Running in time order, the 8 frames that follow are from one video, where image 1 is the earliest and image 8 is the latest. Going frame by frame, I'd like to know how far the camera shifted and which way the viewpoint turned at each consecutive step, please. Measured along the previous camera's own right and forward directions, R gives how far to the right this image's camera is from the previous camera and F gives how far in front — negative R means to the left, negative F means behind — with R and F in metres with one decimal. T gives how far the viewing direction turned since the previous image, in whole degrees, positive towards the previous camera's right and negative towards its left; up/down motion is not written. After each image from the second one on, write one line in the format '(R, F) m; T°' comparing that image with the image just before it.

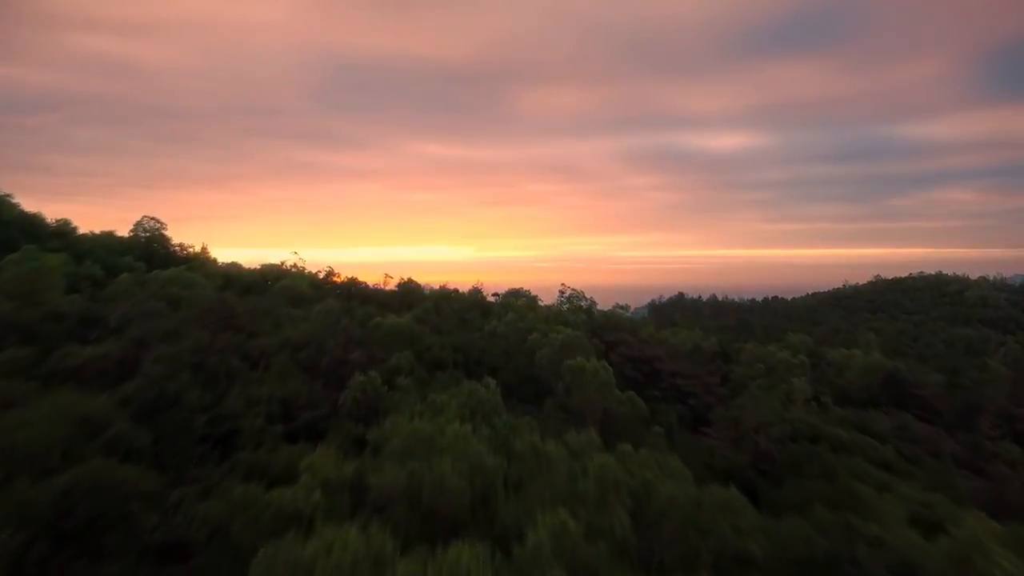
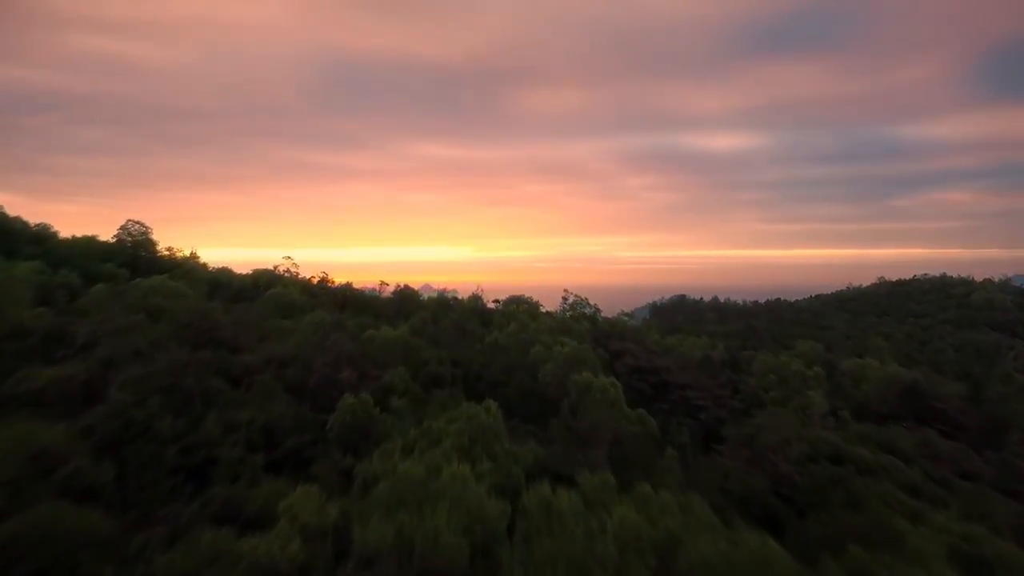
(0.0, +0.7) m; 0°
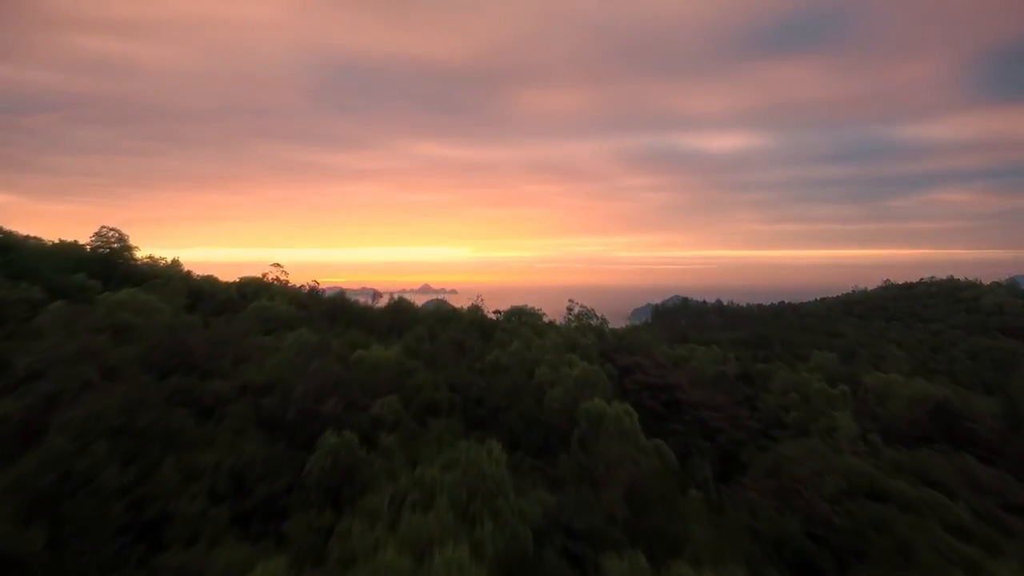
(-0.1, +1.0) m; 0°
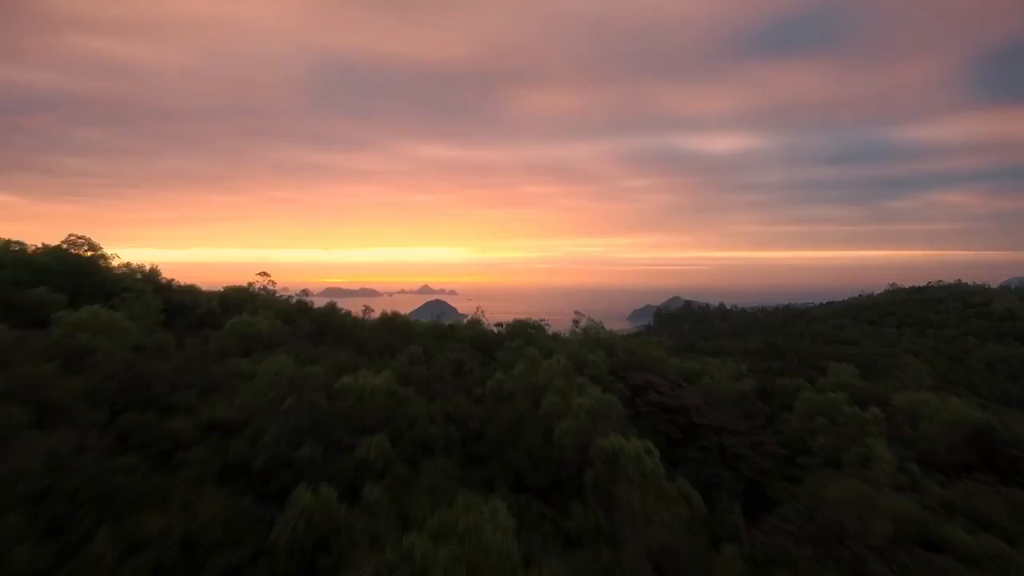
(-0.1, +1.1) m; 0°
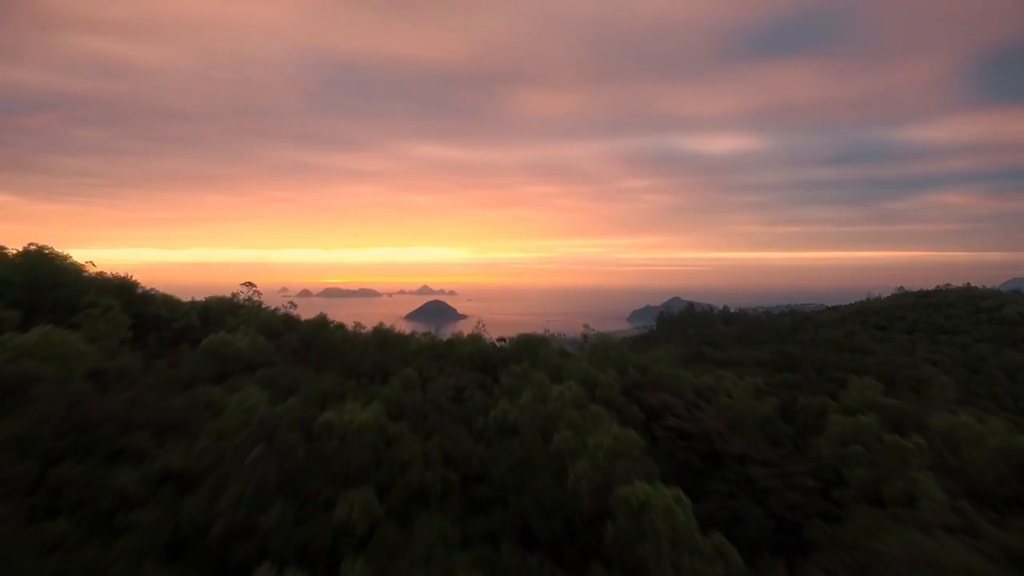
(-0.1, +1.1) m; 0°
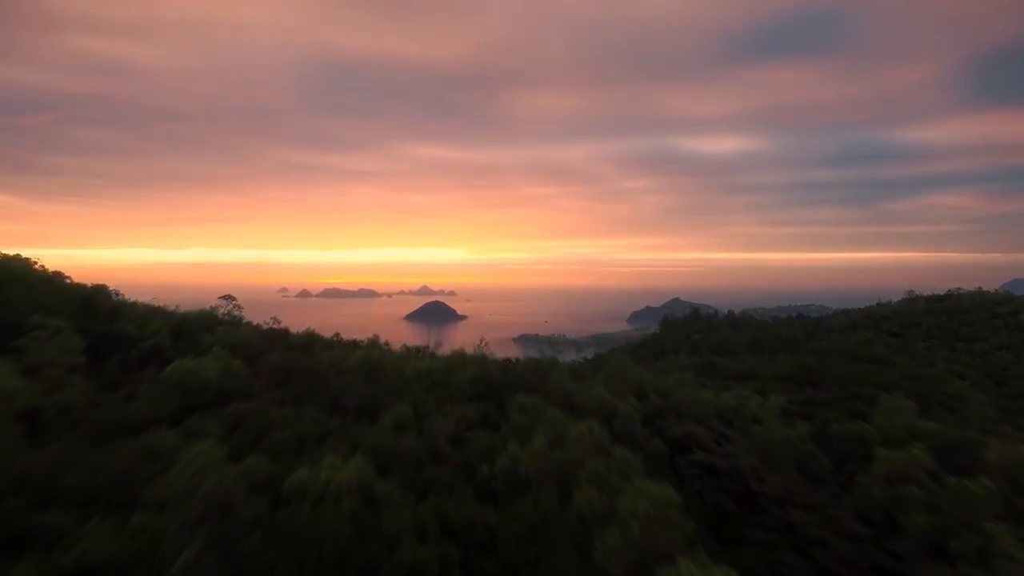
(-0.2, +1.3) m; 0°
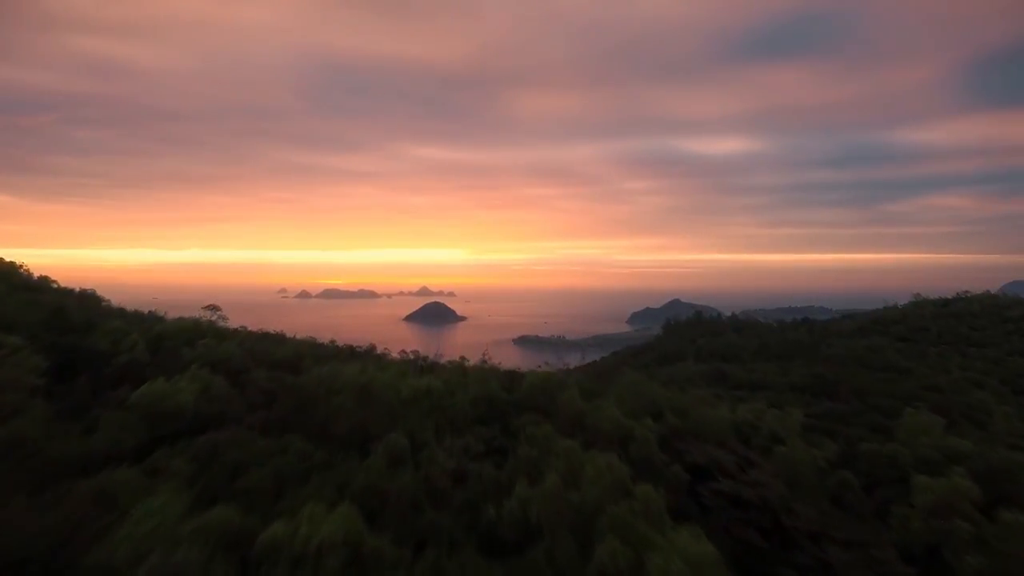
(-0.1, +0.9) m; 0°
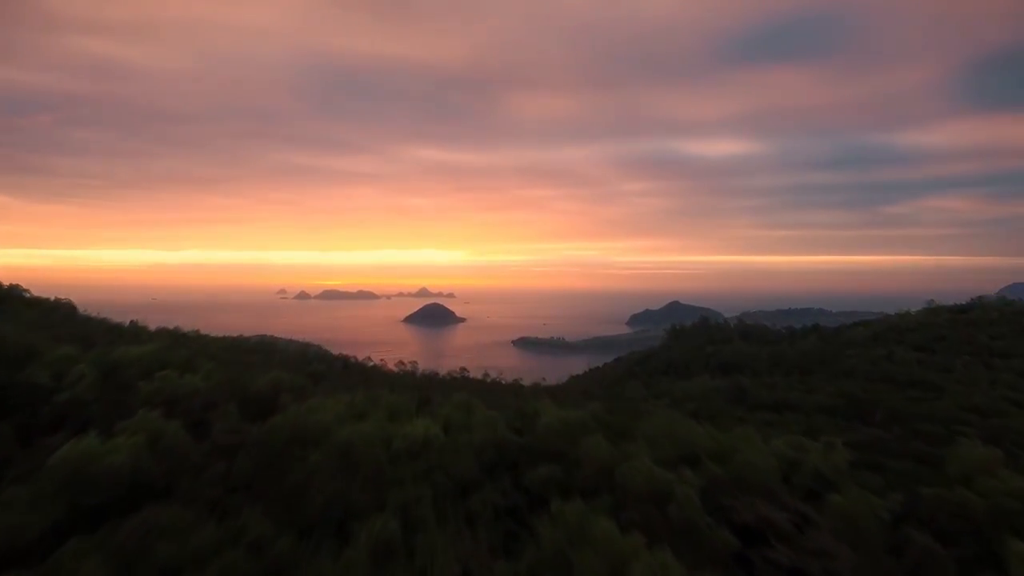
(-0.3, +1.6) m; 0°
